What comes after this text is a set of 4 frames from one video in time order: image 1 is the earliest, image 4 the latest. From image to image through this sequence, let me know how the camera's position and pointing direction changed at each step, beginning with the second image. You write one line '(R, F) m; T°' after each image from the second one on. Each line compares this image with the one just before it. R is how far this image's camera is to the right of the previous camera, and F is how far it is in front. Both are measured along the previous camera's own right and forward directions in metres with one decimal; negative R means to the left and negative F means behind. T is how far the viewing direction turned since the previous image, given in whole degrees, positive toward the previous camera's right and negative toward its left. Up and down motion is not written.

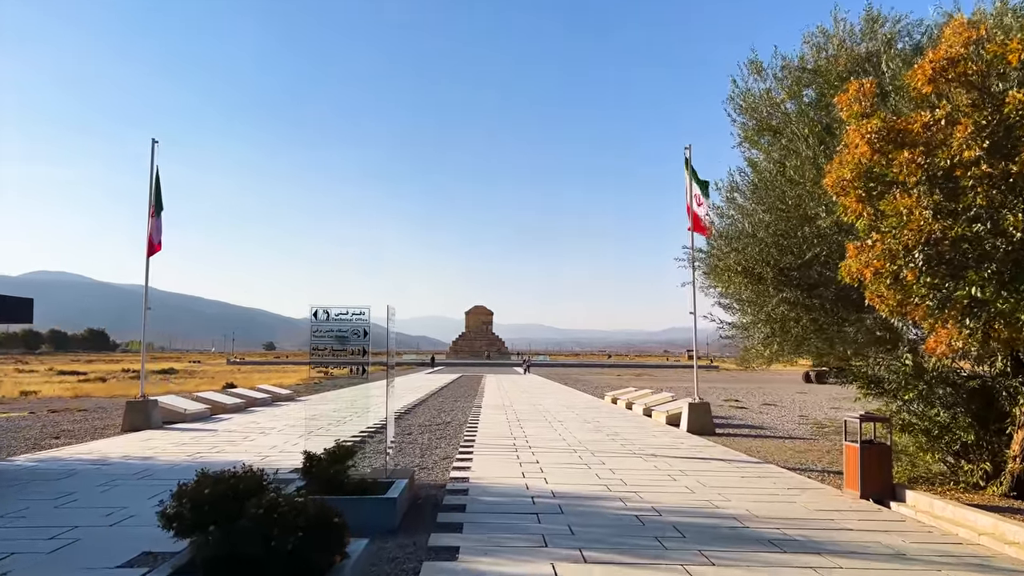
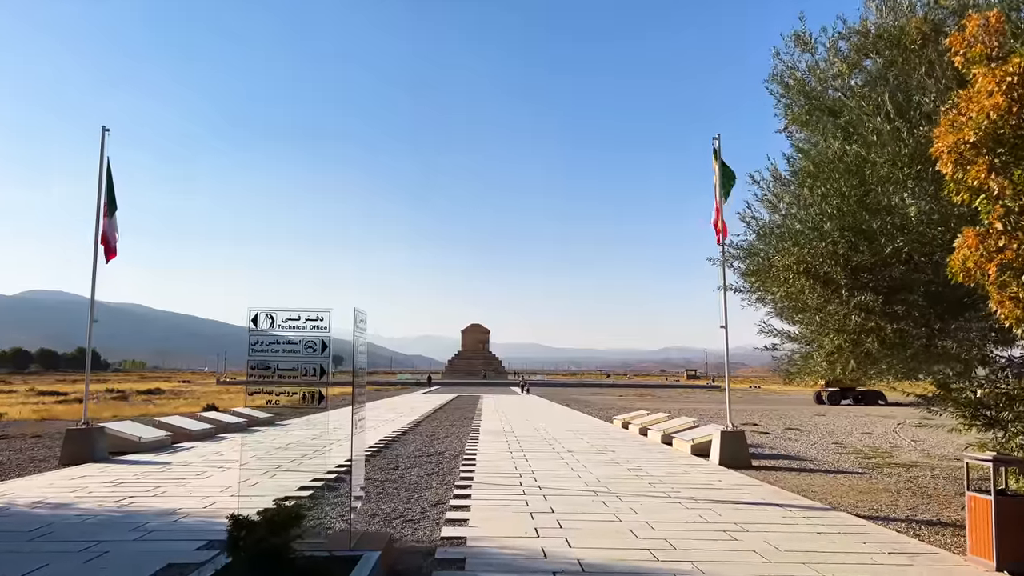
(-0.1, +2.0) m; 0°
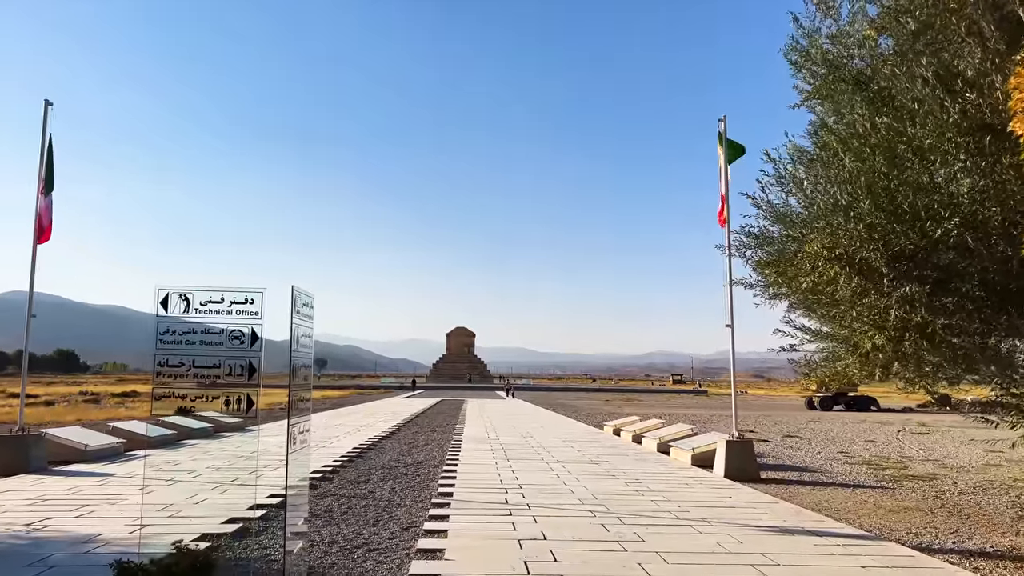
(0.0, +1.2) m; +1°
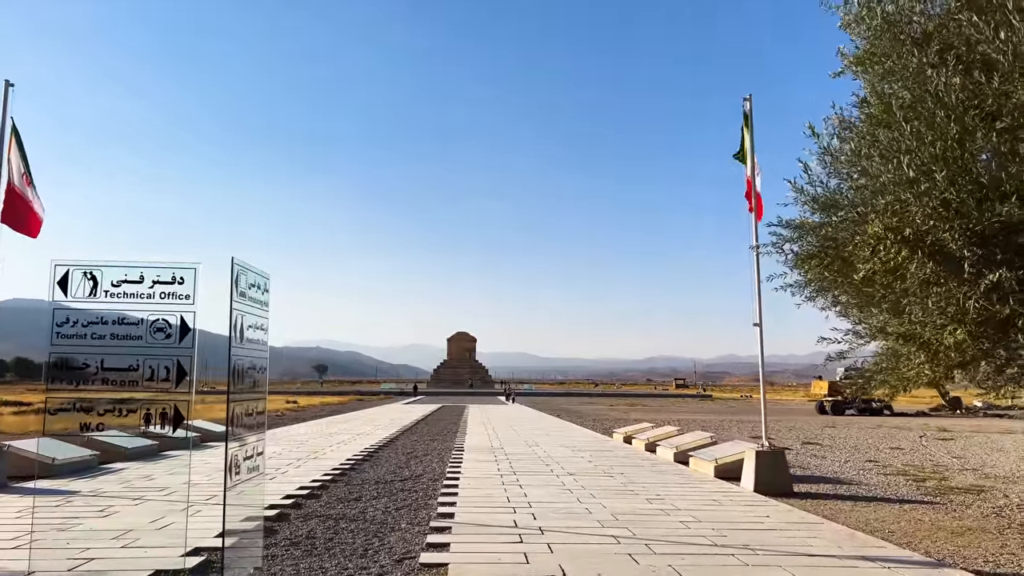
(-0.1, +1.1) m; 0°
